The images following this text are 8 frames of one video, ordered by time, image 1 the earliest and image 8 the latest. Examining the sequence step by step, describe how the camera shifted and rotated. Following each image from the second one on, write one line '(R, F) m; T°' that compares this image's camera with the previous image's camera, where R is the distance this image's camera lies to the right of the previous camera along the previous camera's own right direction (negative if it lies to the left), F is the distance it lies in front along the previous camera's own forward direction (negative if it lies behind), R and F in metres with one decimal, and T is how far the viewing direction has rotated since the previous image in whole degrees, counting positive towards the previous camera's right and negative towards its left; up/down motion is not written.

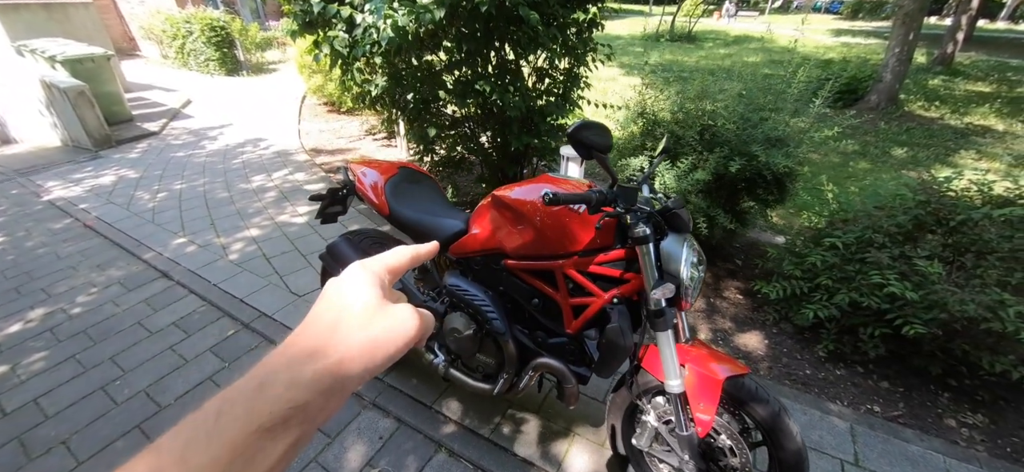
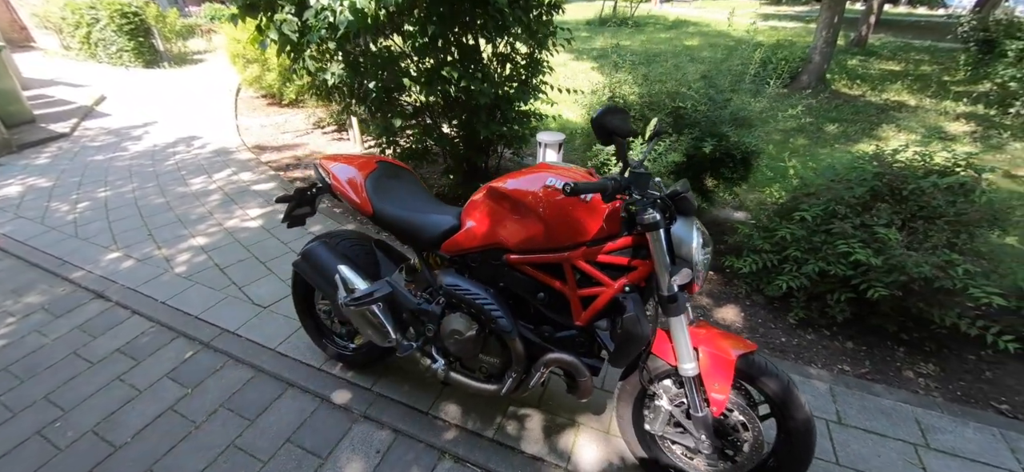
(-0.2, +0.1) m; +6°
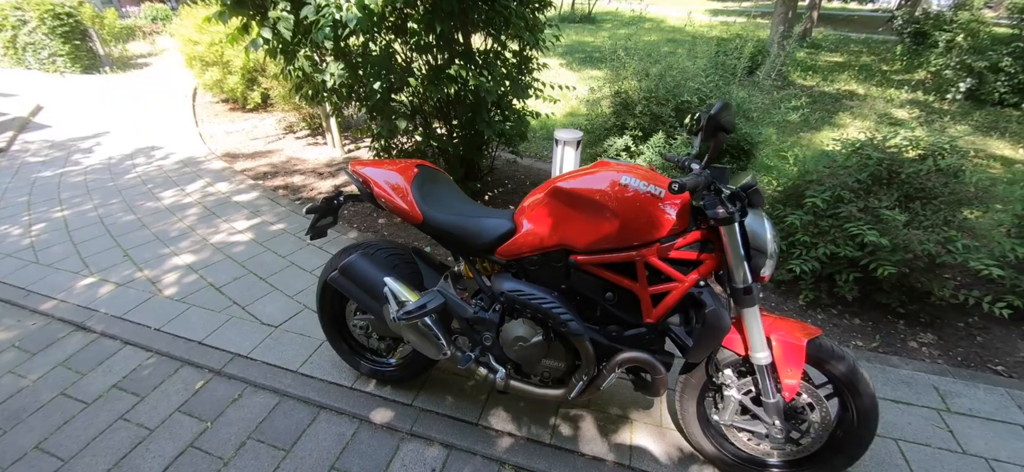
(-0.3, +0.1) m; +5°
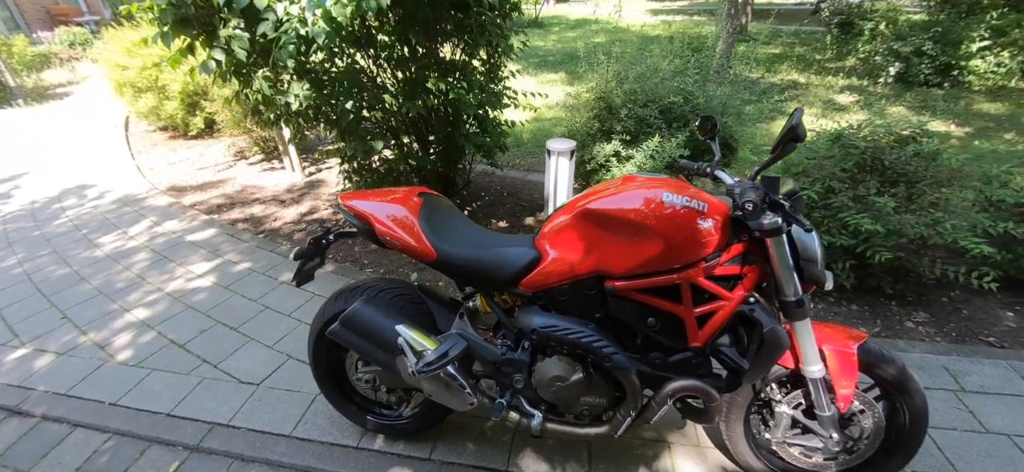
(-0.2, +0.2) m; +5°
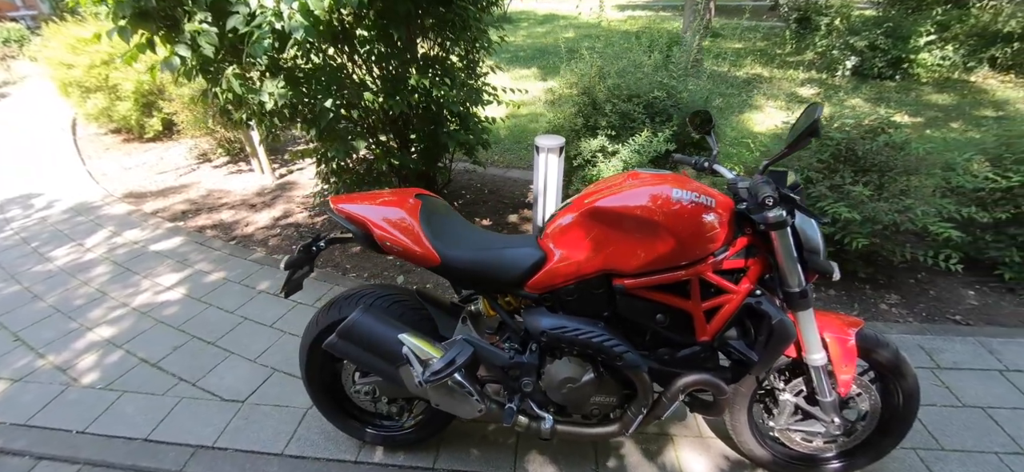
(-0.1, 0.0) m; +4°
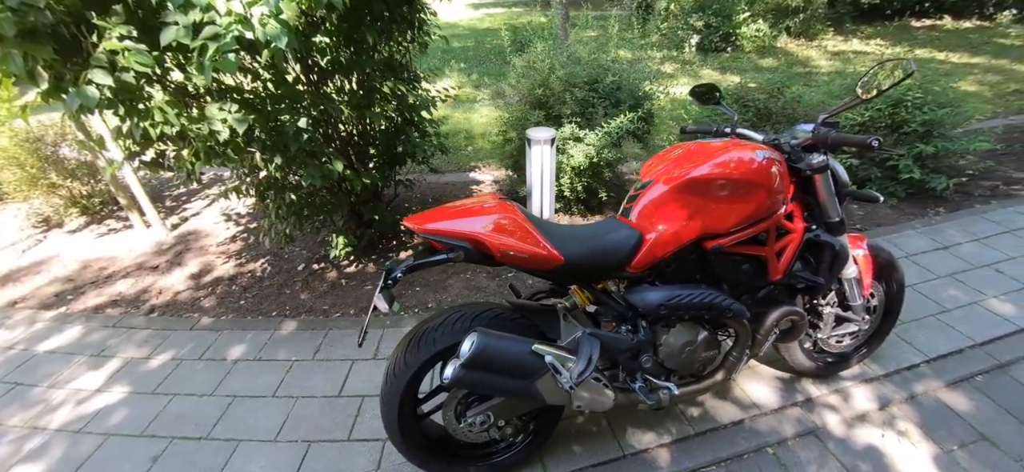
(-0.7, +0.1) m; +15°
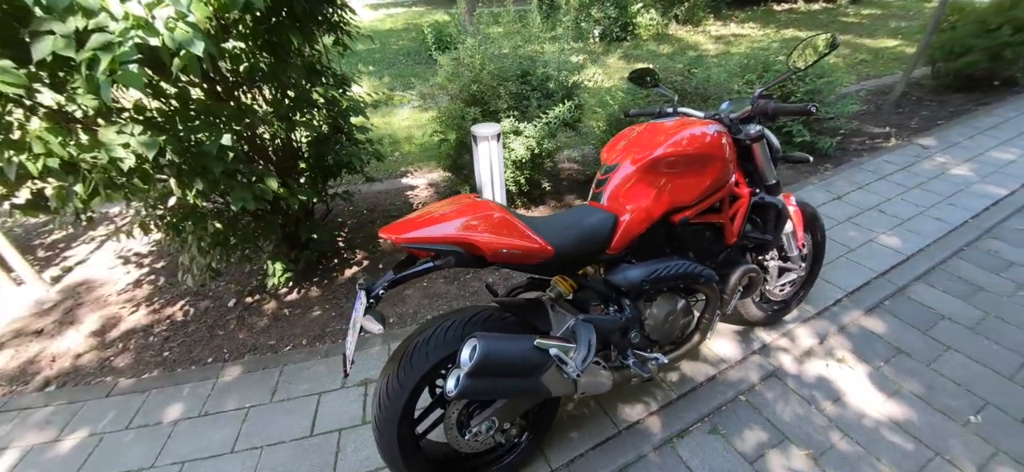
(-0.2, 0.0) m; +10°
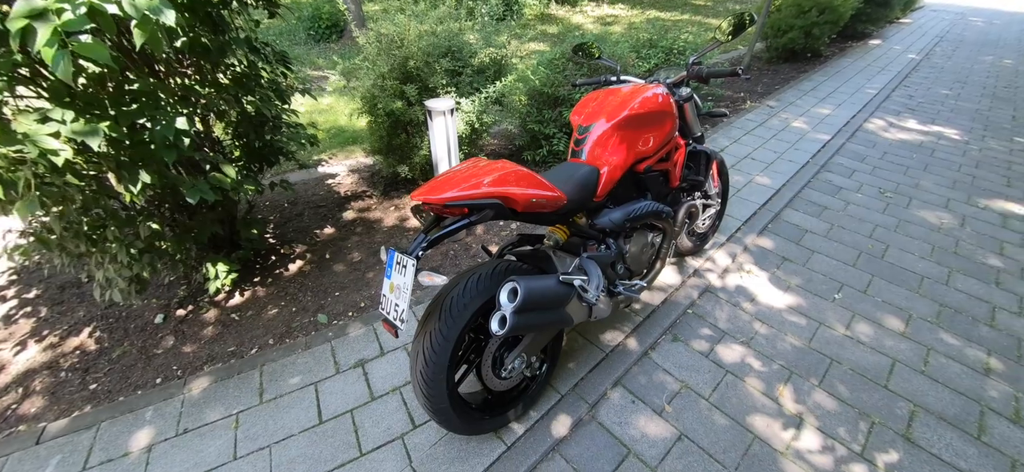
(-0.4, -0.1) m; +14°
